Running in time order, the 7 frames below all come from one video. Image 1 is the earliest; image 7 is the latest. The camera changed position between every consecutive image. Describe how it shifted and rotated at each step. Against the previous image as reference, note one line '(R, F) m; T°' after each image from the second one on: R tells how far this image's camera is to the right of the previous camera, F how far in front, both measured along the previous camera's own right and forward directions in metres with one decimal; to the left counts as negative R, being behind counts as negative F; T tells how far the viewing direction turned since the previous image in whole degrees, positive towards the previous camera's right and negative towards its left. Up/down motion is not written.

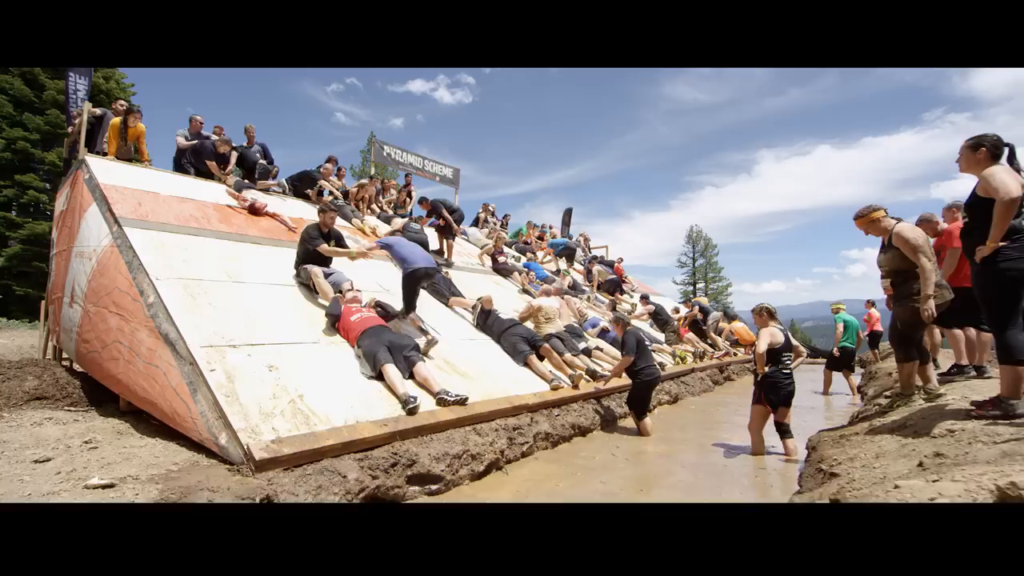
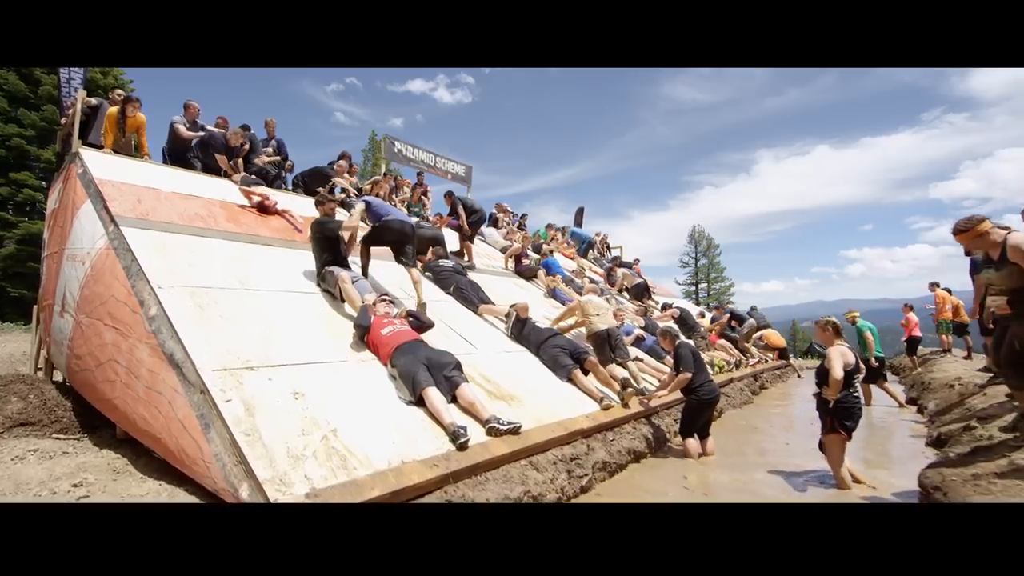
(-0.6, +0.7) m; 0°
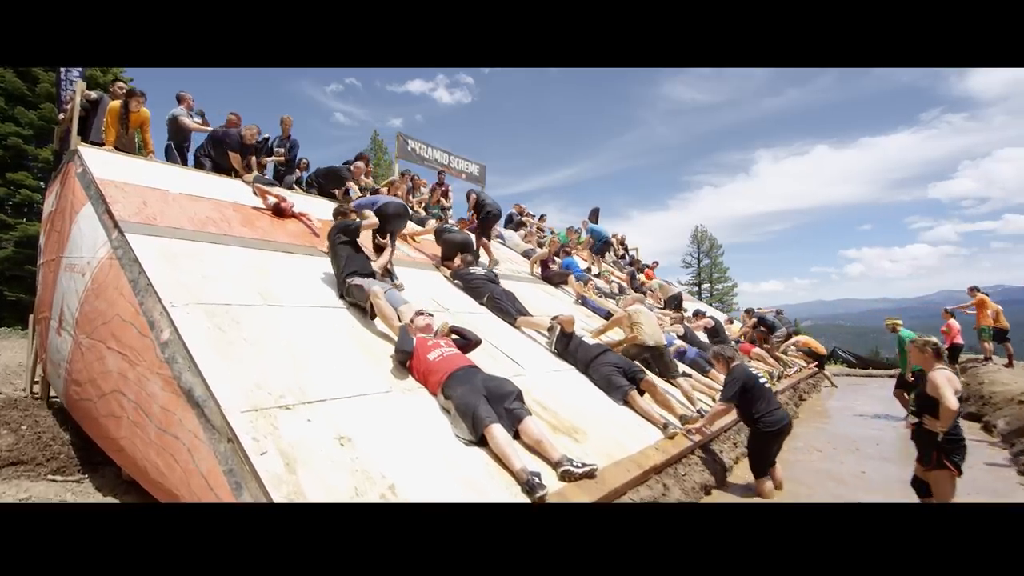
(-0.7, +0.7) m; 0°
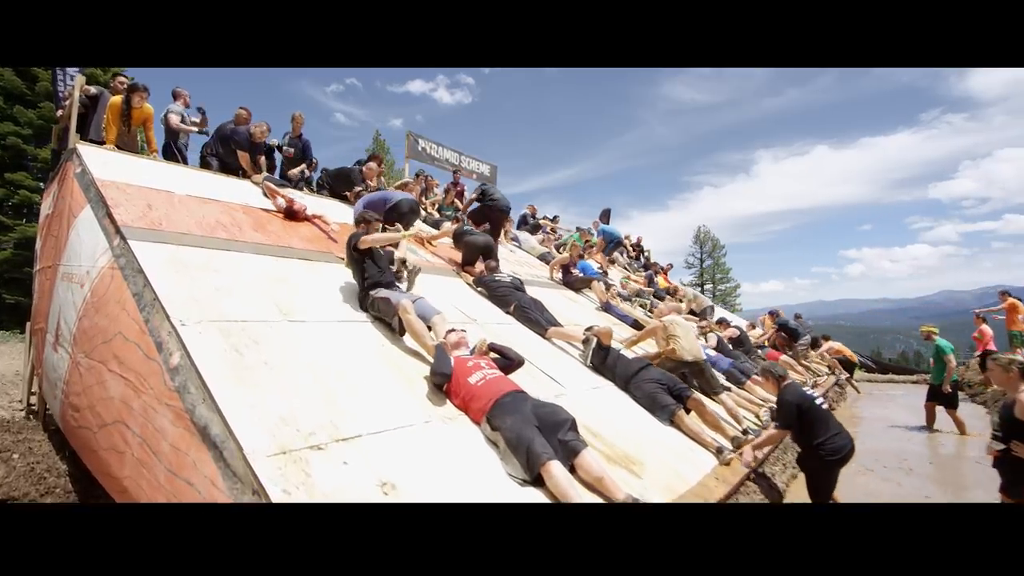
(-0.4, +0.5) m; 0°
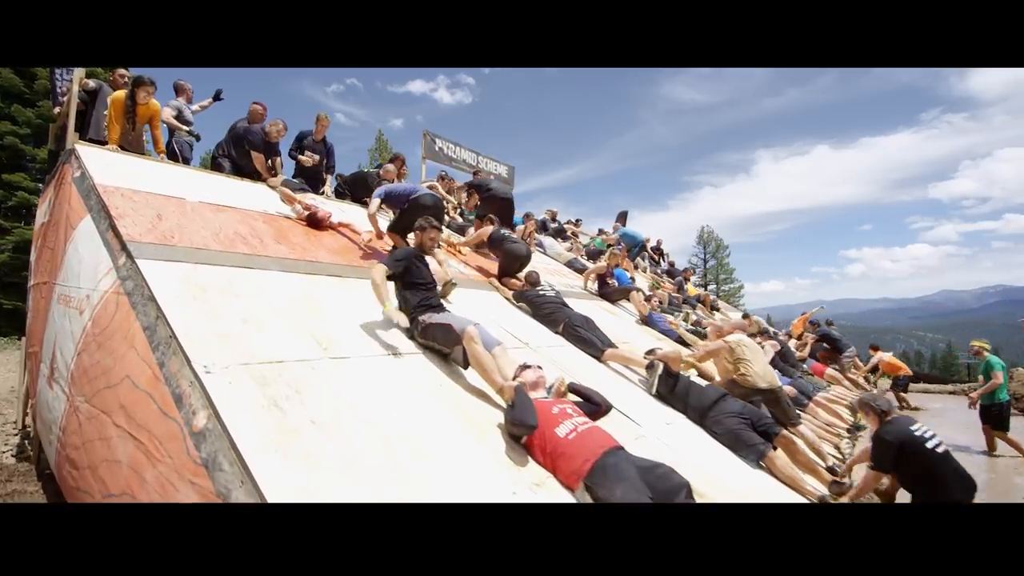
(-0.7, +0.7) m; 0°
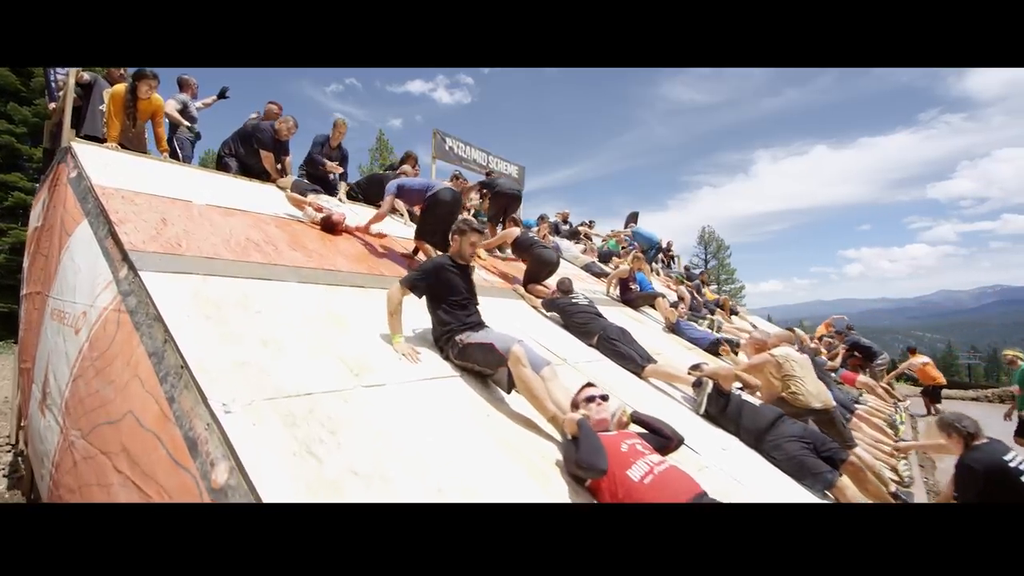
(-0.4, +0.4) m; 0°
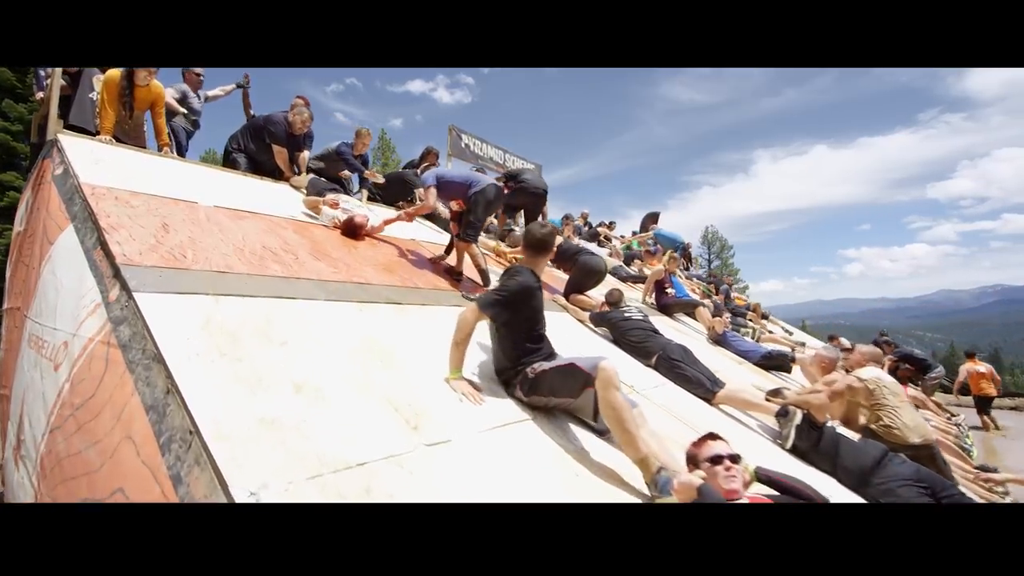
(-0.5, +0.7) m; 0°
